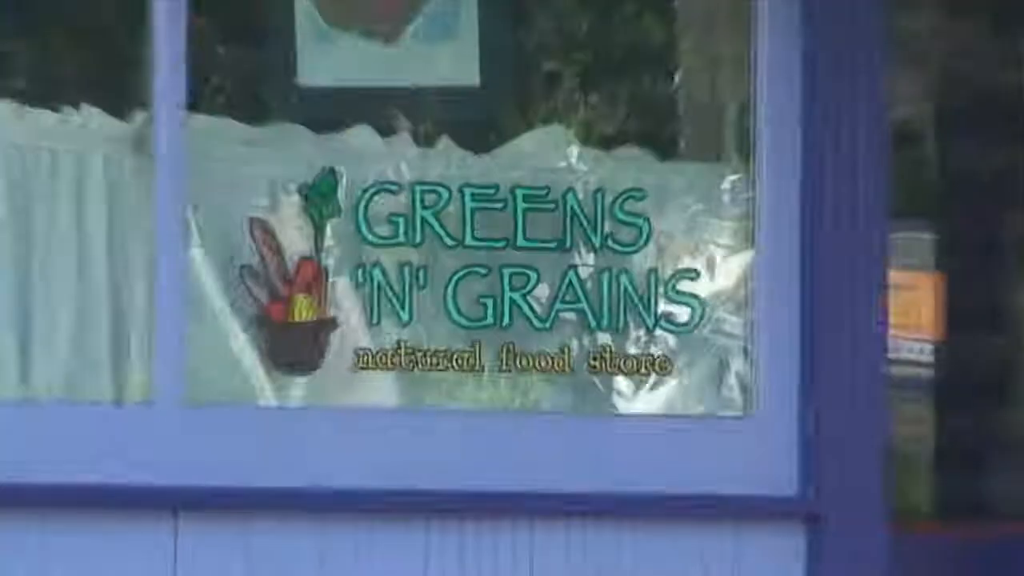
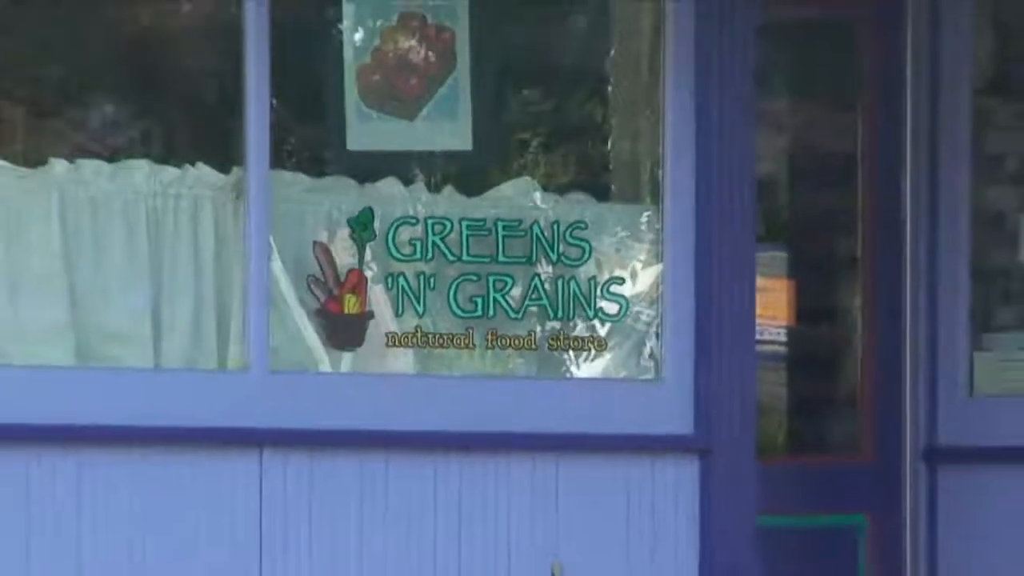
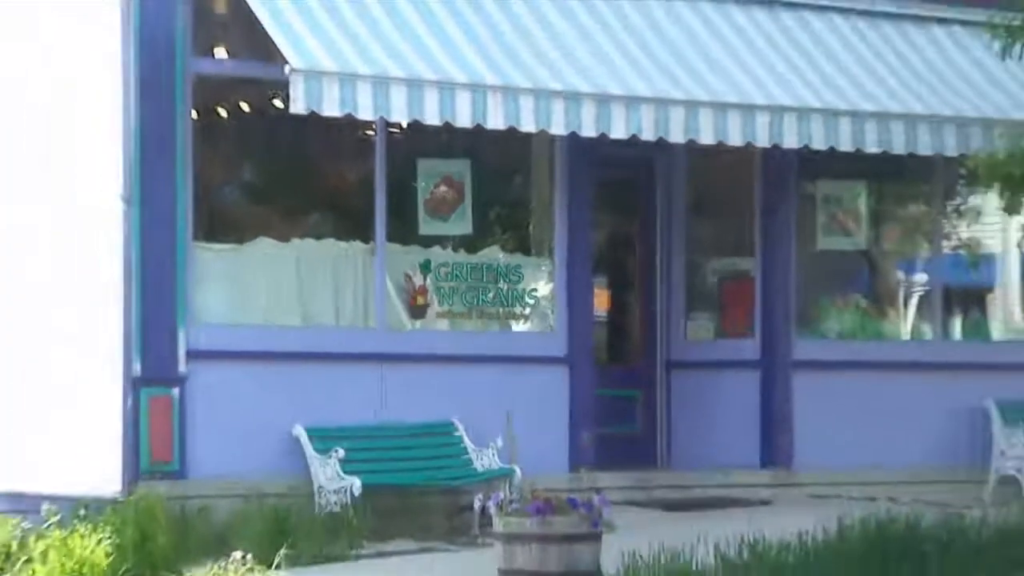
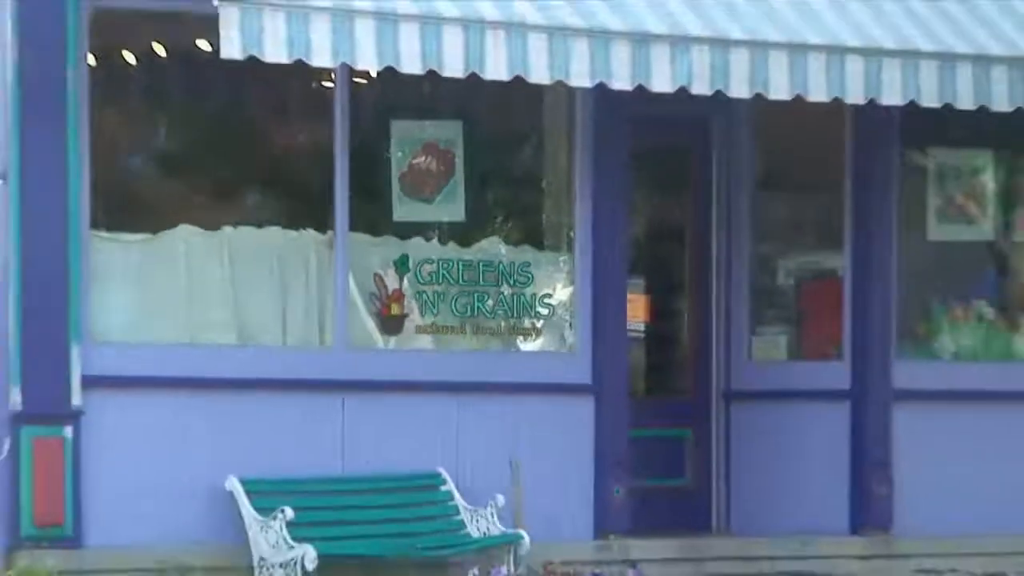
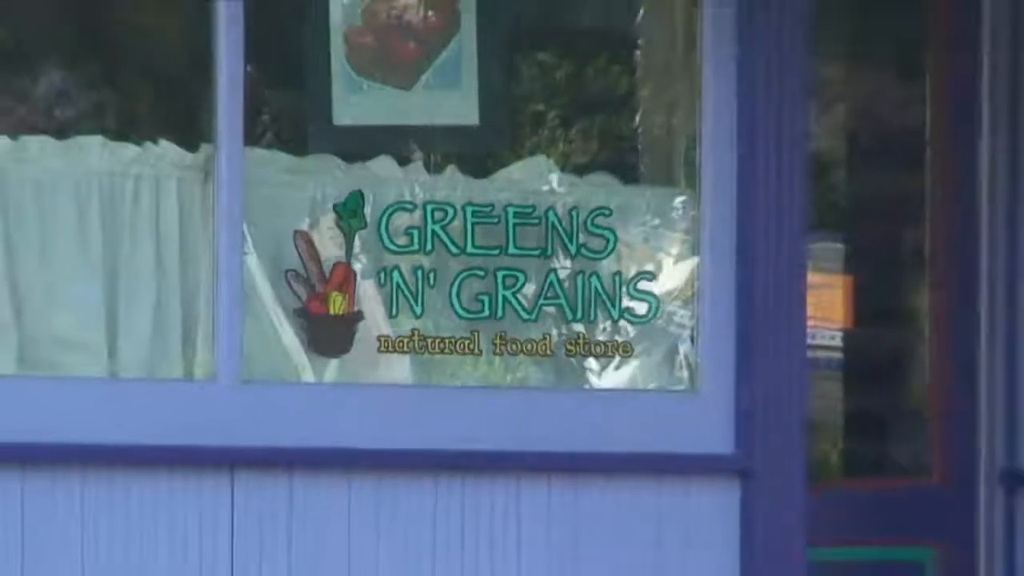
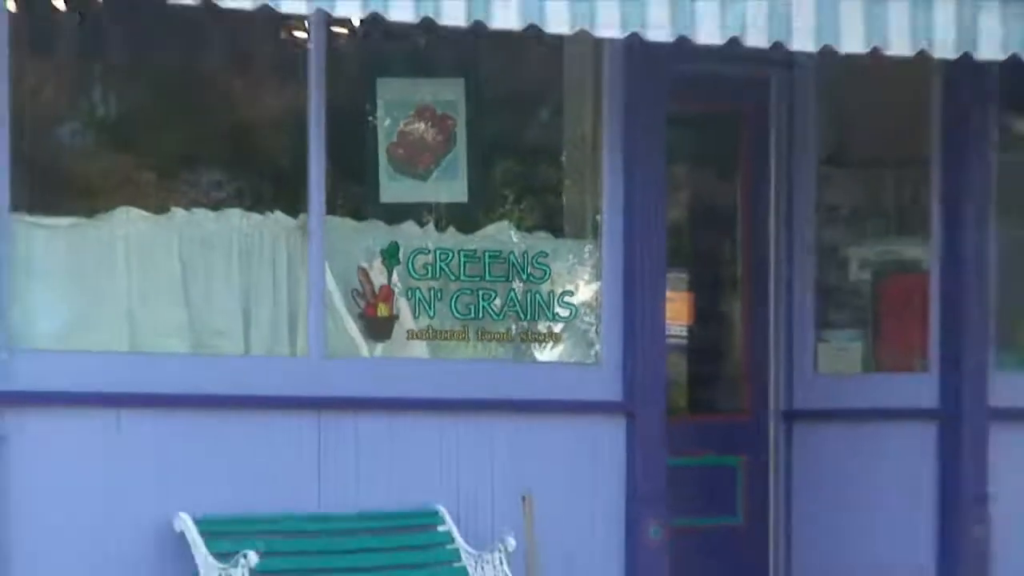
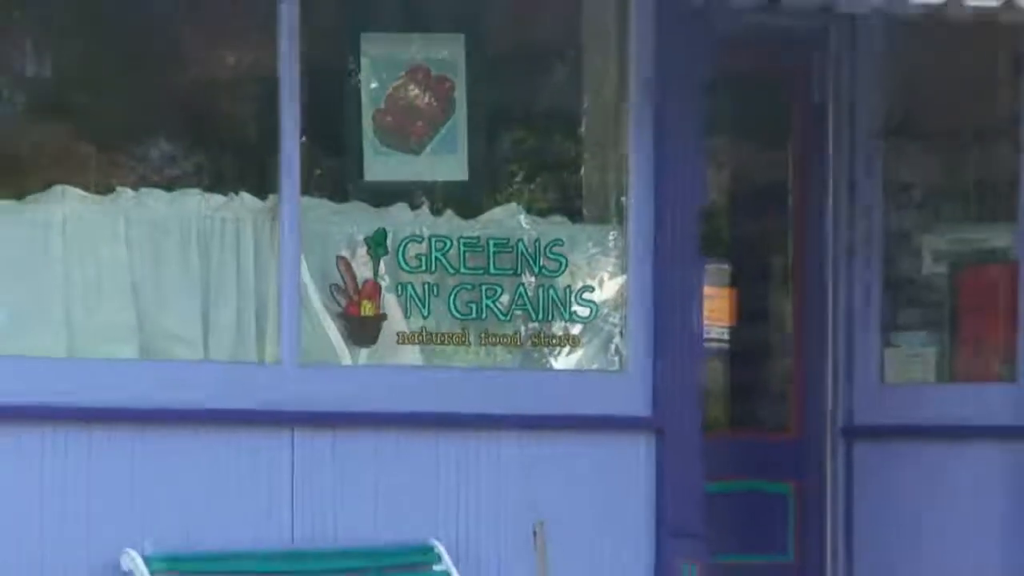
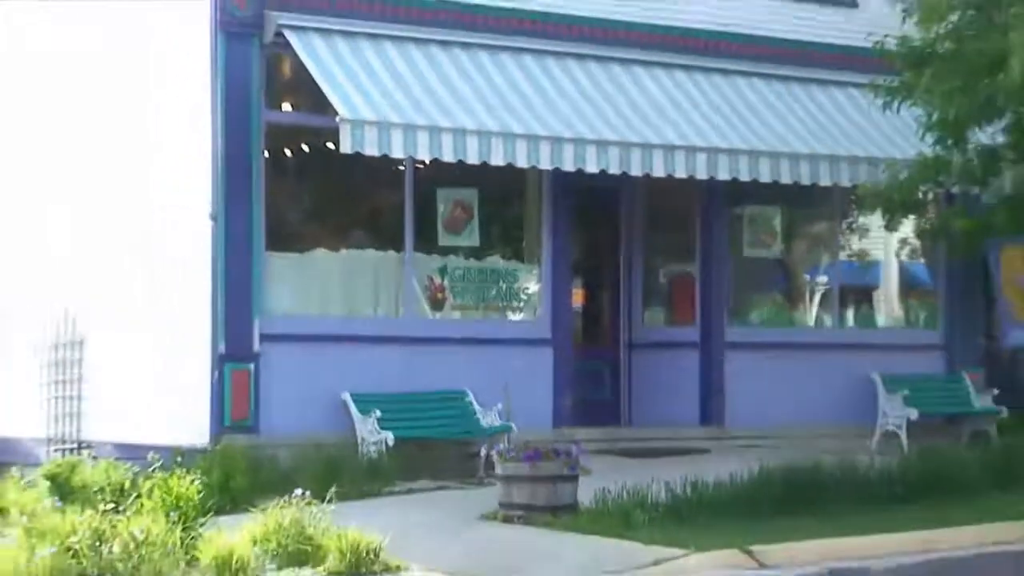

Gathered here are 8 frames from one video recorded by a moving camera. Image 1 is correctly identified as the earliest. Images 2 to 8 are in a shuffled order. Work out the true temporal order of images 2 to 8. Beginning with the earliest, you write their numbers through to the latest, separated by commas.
5, 2, 7, 6, 4, 3, 8
